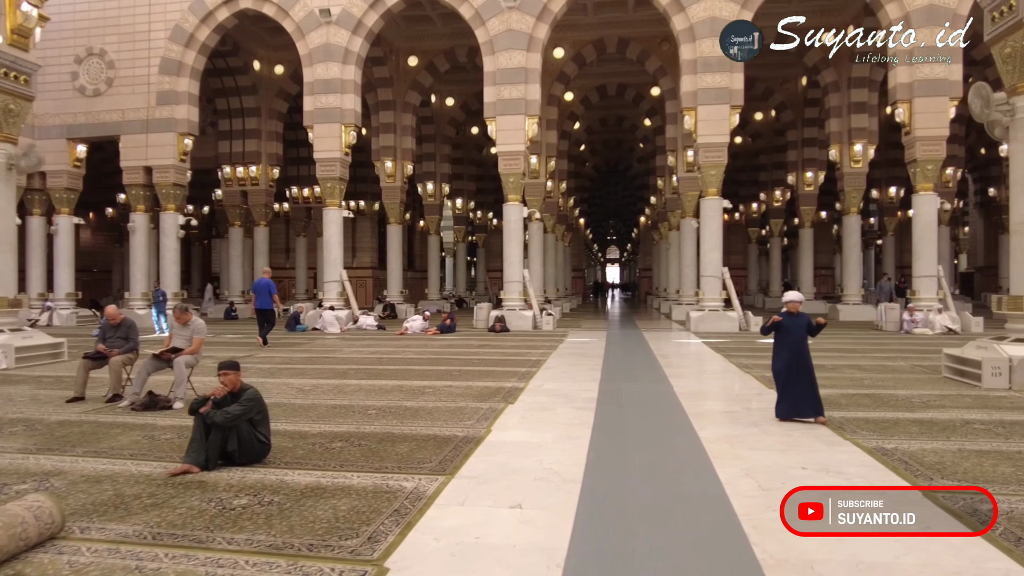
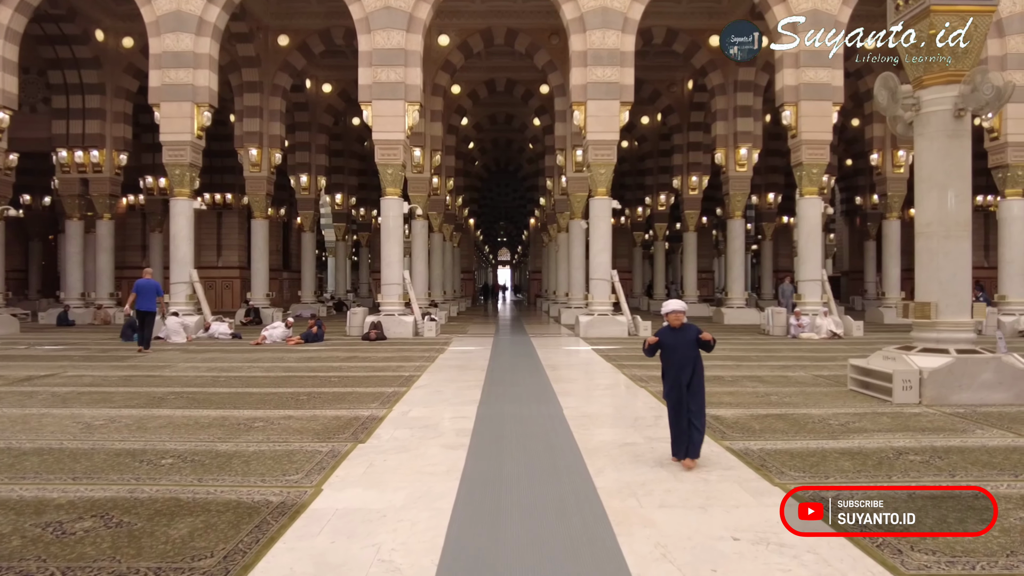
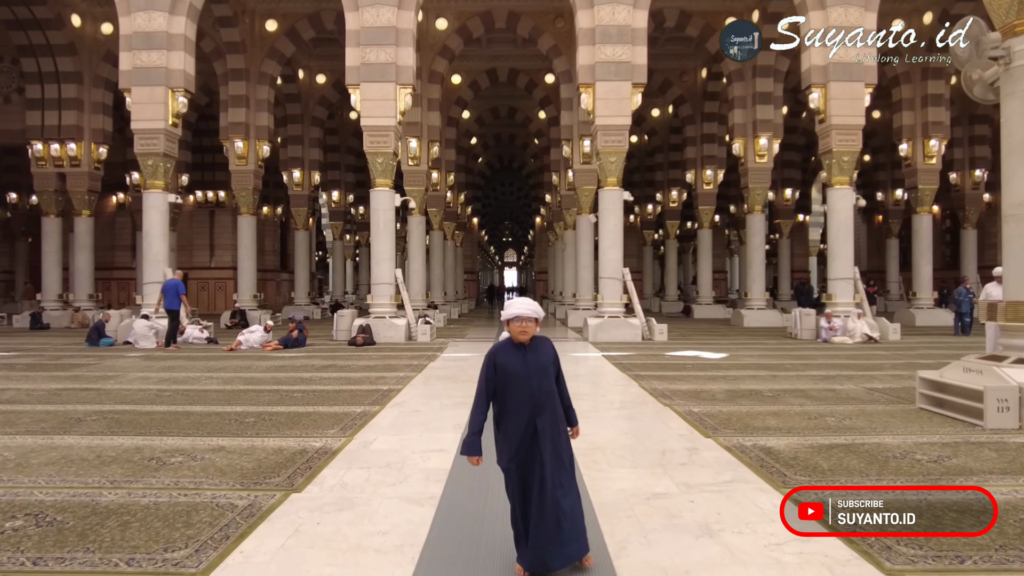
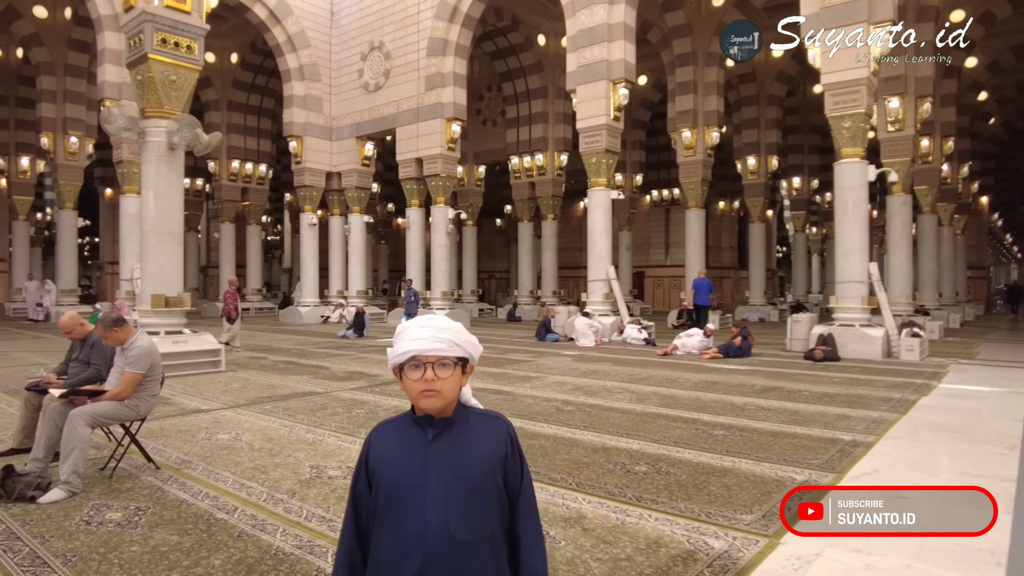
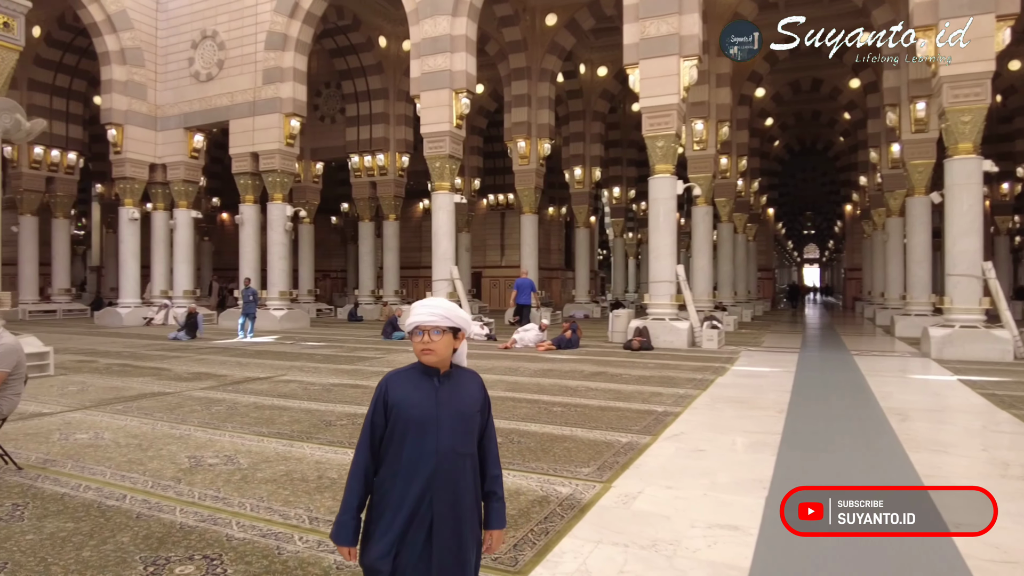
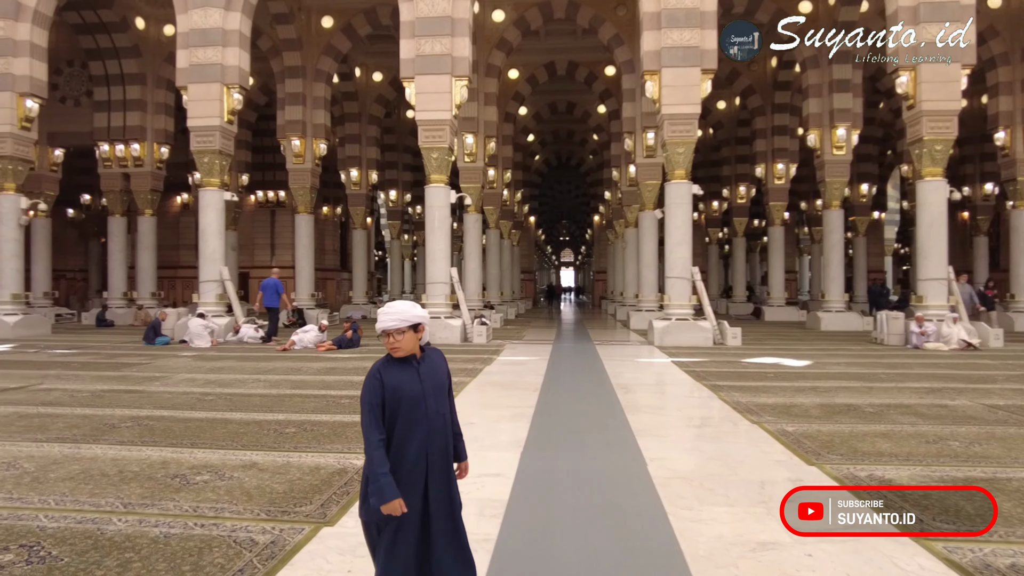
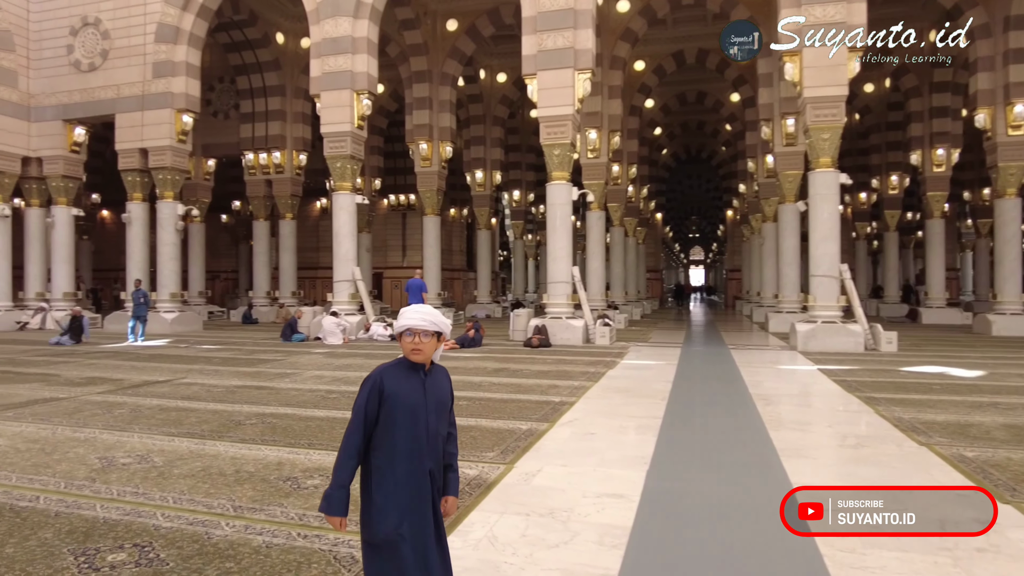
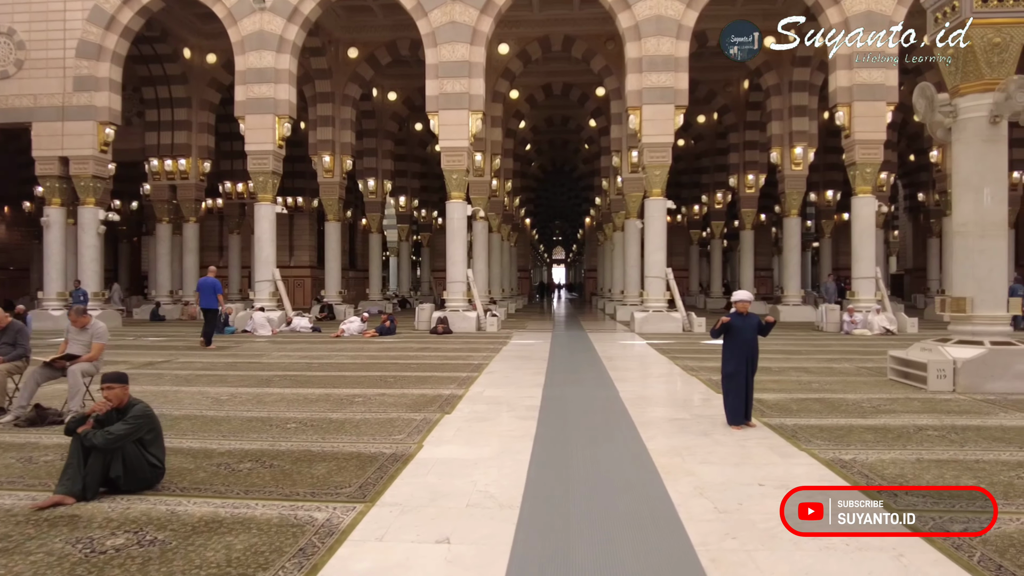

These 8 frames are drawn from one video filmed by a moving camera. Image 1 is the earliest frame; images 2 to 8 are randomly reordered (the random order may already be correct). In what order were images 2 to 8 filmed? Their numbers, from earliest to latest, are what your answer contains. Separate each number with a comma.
8, 2, 3, 6, 7, 5, 4
